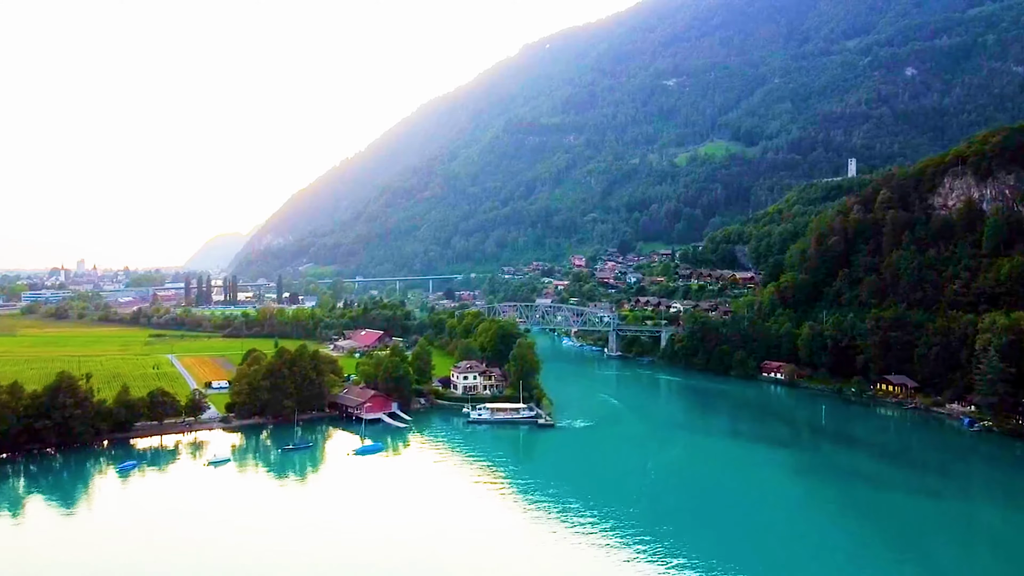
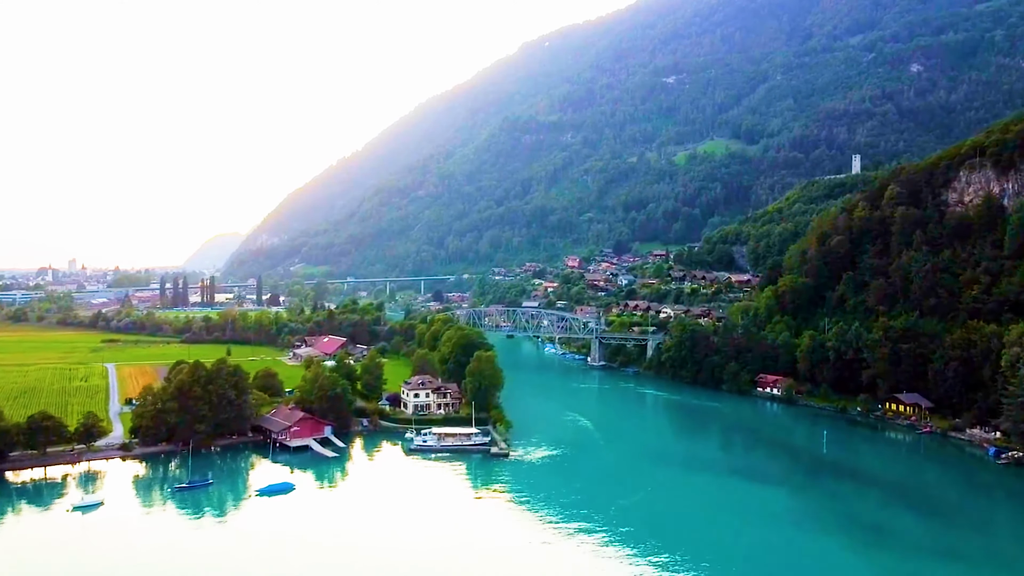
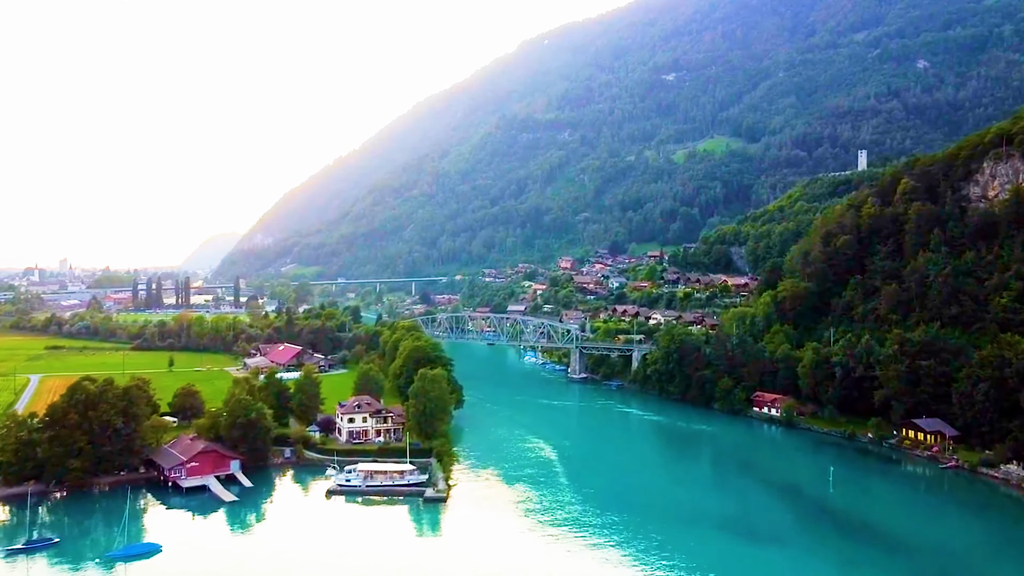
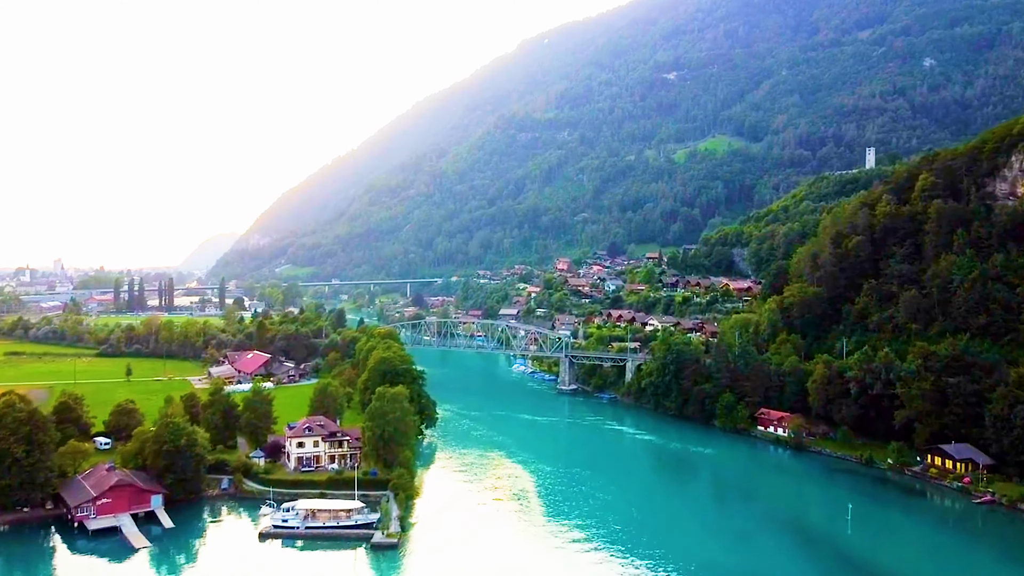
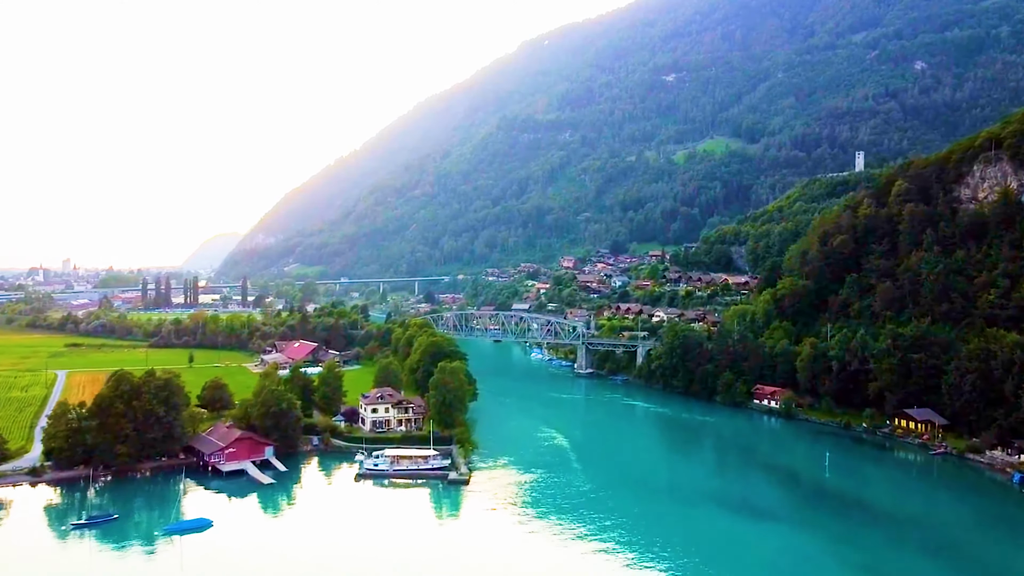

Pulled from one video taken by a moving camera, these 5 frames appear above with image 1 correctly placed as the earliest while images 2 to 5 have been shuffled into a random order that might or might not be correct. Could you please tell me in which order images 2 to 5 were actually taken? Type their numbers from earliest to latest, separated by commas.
2, 5, 3, 4
